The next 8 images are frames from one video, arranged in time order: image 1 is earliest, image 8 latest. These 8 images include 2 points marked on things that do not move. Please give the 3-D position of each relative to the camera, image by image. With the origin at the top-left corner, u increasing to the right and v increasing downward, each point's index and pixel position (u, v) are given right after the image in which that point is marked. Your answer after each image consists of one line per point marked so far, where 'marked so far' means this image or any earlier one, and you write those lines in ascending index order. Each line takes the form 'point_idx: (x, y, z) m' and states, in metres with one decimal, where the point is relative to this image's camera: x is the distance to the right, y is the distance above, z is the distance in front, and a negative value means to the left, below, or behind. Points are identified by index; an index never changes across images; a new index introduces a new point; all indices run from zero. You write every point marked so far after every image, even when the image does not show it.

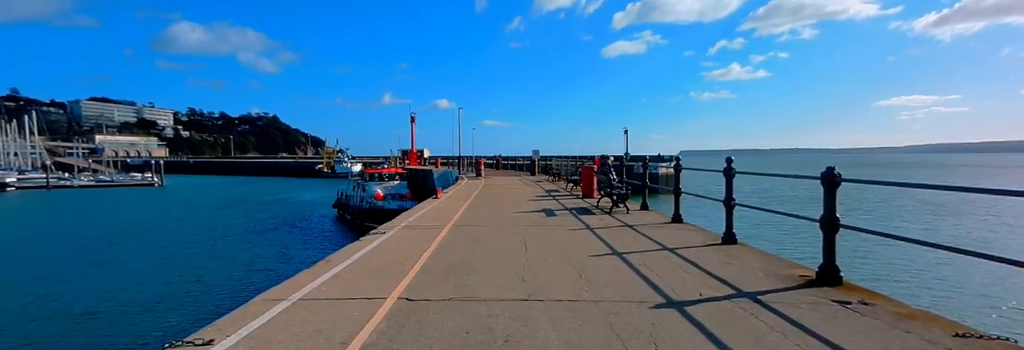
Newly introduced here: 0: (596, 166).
0: (+2.0, +0.2, +11.7) m
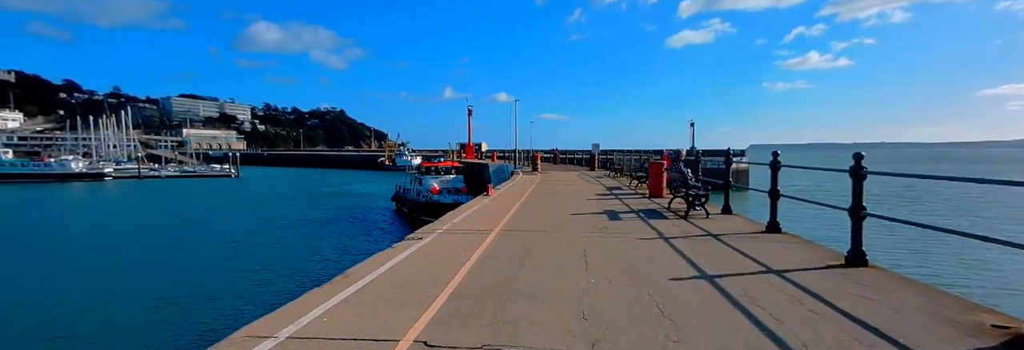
0: (+3.3, +0.3, +10.3) m
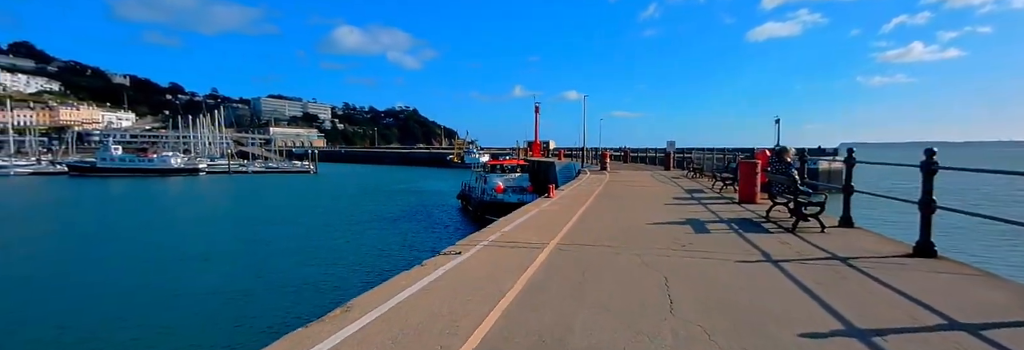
0: (+4.5, +0.2, +8.7) m
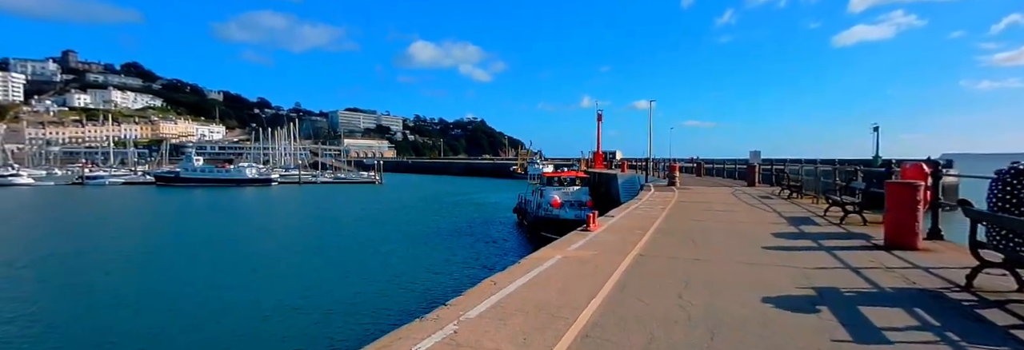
0: (+4.7, -0.1, +5.5) m
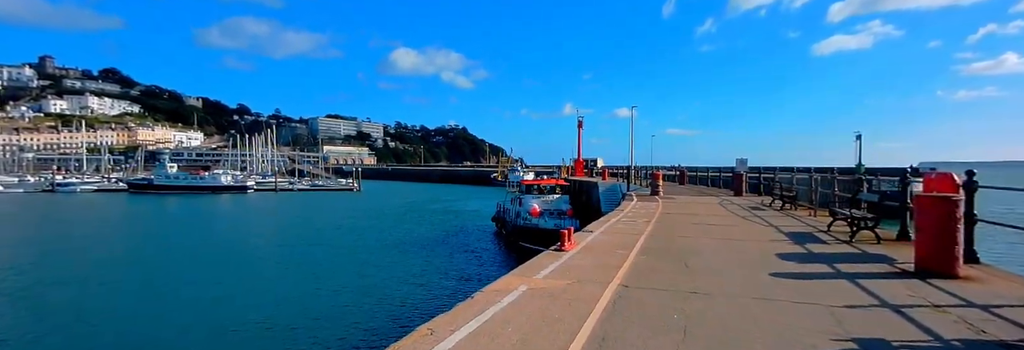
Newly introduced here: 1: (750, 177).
0: (+4.3, -0.2, +4.6) m
1: (+9.7, -0.1, +19.8) m
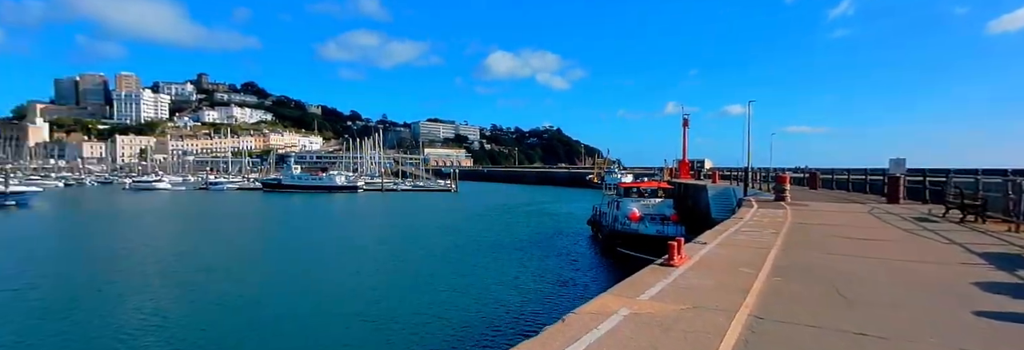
0: (+5.1, -0.3, +2.9) m
1: (+13.4, -0.2, +16.7) m
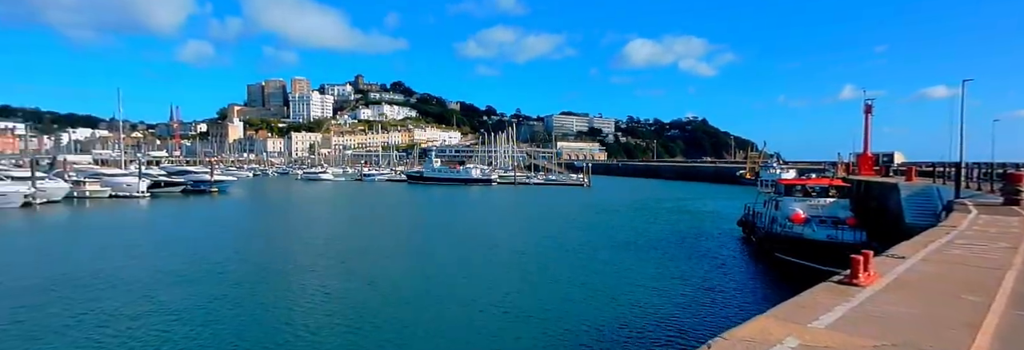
0: (+5.6, -0.3, +0.7) m
1: (+17.3, -0.1, +11.8) m
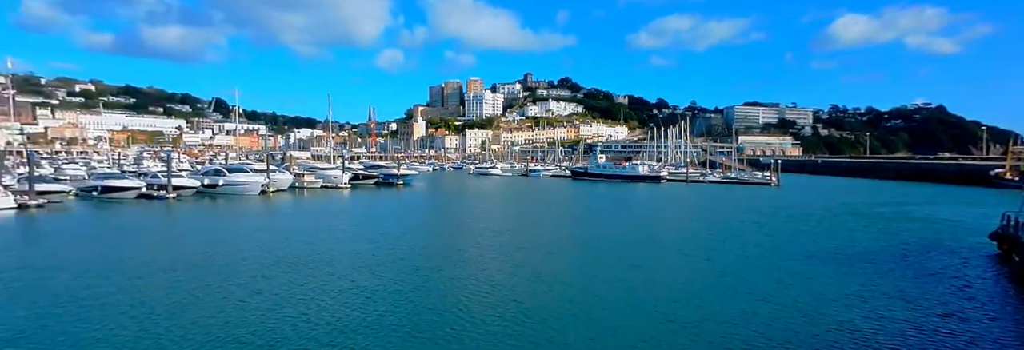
0: (+5.3, -0.4, -1.8) m
1: (+20.1, -0.4, +4.7) m
